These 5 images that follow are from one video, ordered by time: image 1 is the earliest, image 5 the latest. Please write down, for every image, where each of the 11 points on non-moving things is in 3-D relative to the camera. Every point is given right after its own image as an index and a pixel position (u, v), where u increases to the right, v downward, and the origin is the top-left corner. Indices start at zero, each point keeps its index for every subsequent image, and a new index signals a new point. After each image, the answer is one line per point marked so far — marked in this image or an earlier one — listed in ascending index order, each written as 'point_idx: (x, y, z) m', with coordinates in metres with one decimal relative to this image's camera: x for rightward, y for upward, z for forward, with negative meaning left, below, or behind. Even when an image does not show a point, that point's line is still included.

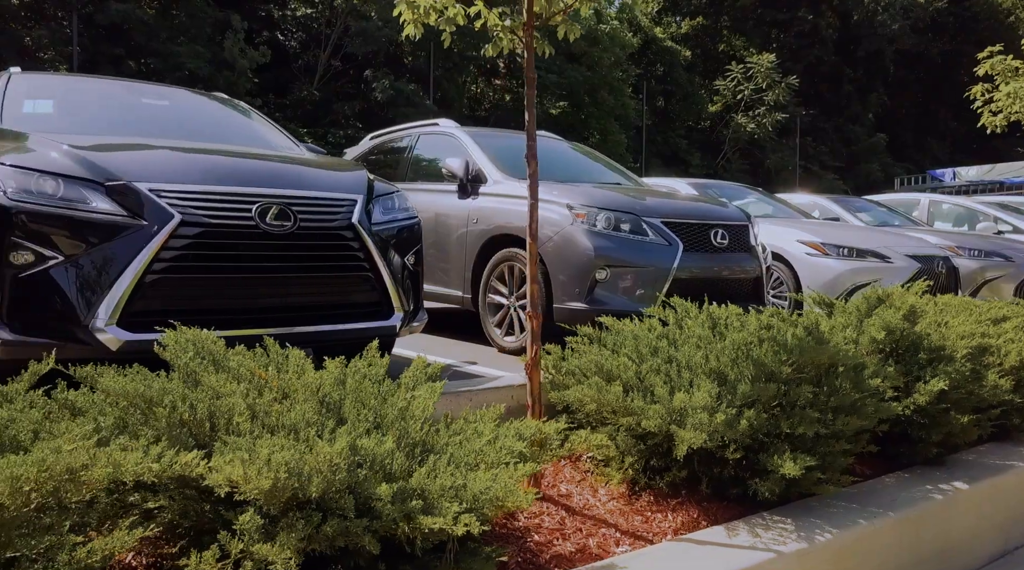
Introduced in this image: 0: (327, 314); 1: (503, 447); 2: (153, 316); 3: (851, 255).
0: (-0.8, -0.1, +4.1) m
1: (0.0, -0.5, +2.6) m
2: (-1.4, -0.1, +3.7) m
3: (+3.0, +0.3, +8.2) m
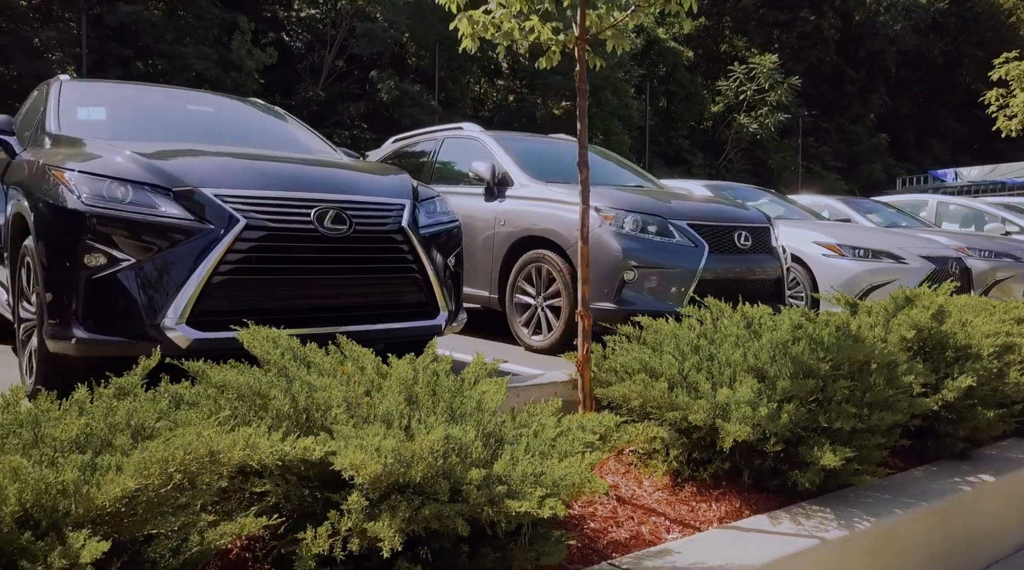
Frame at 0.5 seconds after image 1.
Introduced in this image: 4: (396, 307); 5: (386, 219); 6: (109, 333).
0: (-0.6, -0.1, +4.3) m
1: (+0.2, -0.5, +2.8) m
2: (-1.2, -0.1, +3.8) m
3: (+3.2, +0.3, +8.3) m
4: (-0.5, -0.1, +4.4) m
5: (-0.6, +0.3, +4.3) m
6: (-1.6, -0.2, +3.7) m
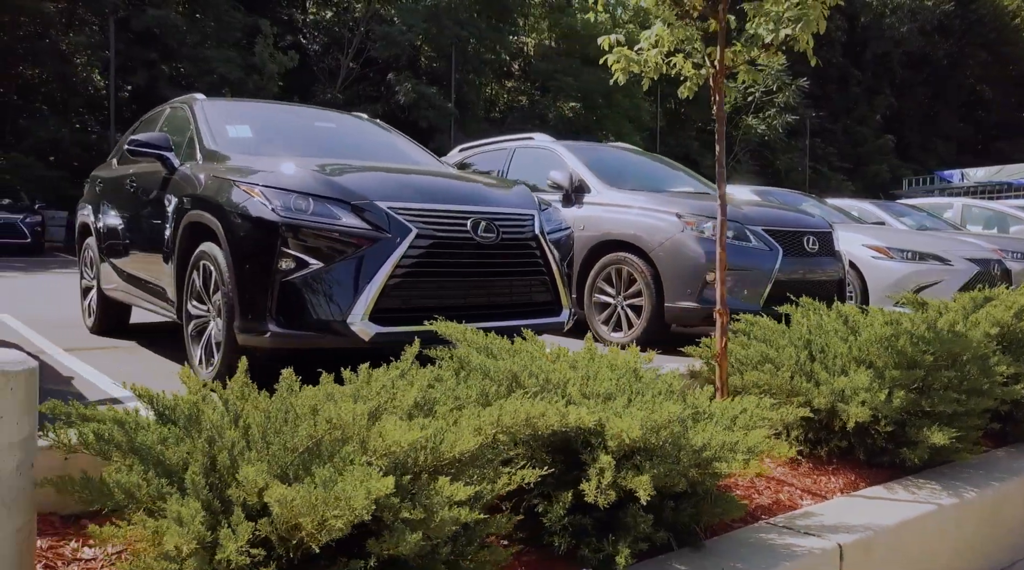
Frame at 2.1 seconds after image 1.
0: (0.0, -0.1, +4.9) m
1: (+0.8, -0.5, +3.3) m
2: (-0.6, -0.1, +4.4) m
3: (+3.9, +0.3, +8.9) m
4: (+0.1, -0.1, +4.9) m
5: (+0.1, +0.3, +4.9) m
6: (-1.0, -0.2, +4.3) m
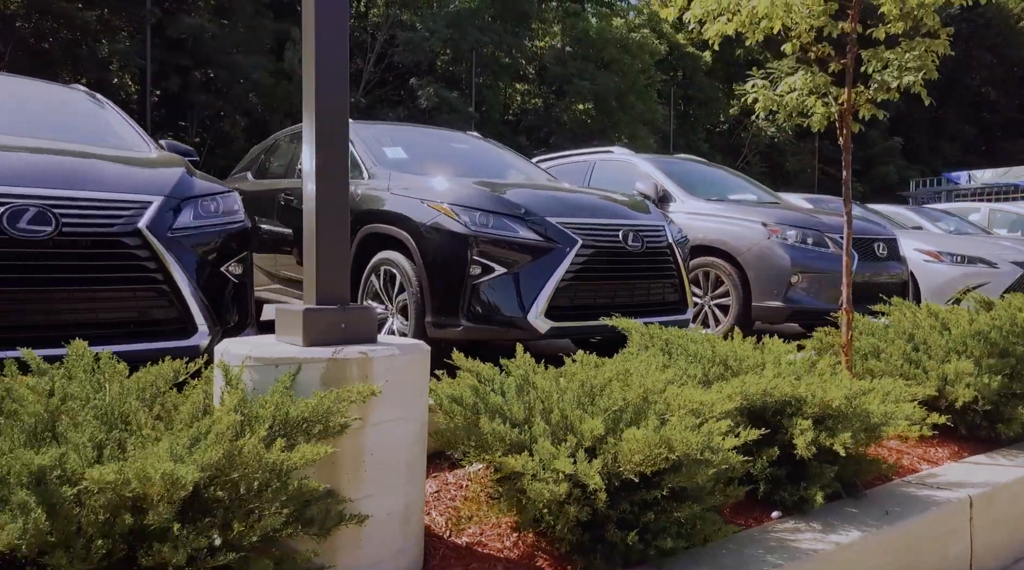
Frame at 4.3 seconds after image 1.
0: (+0.9, -0.2, +5.6) m
1: (+1.7, -0.5, +4.1) m
2: (+0.3, -0.1, +5.2) m
3: (+4.7, +0.2, +9.7) m
4: (+0.9, -0.1, +5.7) m
5: (+0.9, +0.3, +5.7) m
6: (-0.2, -0.2, +5.1) m
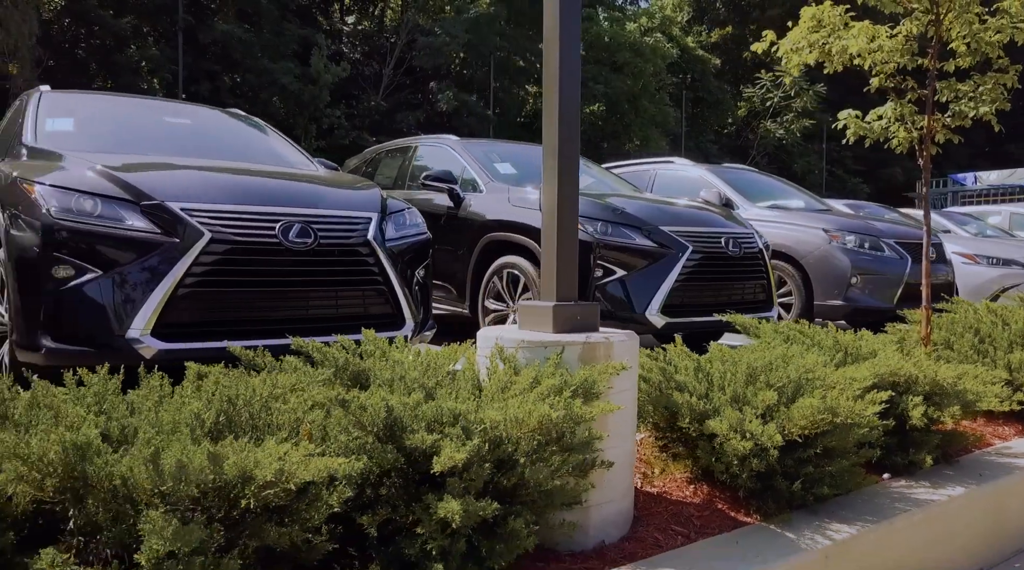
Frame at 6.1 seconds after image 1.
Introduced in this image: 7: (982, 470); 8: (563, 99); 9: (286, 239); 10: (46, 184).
0: (+1.6, -0.2, +6.4) m
1: (+2.4, -0.5, +4.8) m
2: (+1.0, -0.1, +5.9) m
3: (+5.5, +0.2, +10.4) m
4: (+1.7, -0.1, +6.5) m
5: (+1.6, +0.3, +6.4) m
6: (+0.6, -0.2, +5.8) m
7: (+2.3, -0.9, +4.5) m
8: (+0.2, +0.7, +3.5) m
9: (-1.0, +0.2, +4.0) m
10: (-2.0, +0.4, +3.9) m
